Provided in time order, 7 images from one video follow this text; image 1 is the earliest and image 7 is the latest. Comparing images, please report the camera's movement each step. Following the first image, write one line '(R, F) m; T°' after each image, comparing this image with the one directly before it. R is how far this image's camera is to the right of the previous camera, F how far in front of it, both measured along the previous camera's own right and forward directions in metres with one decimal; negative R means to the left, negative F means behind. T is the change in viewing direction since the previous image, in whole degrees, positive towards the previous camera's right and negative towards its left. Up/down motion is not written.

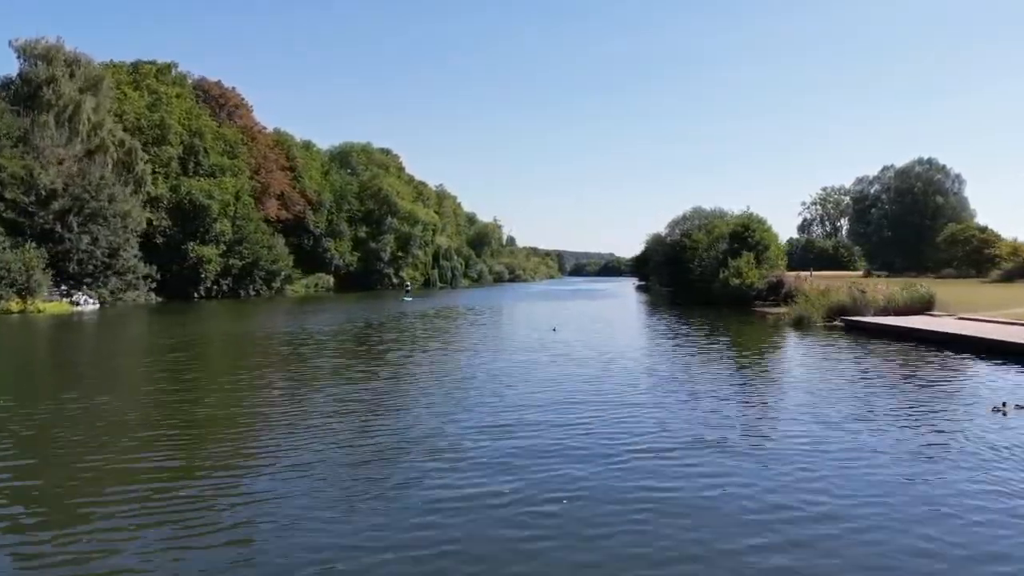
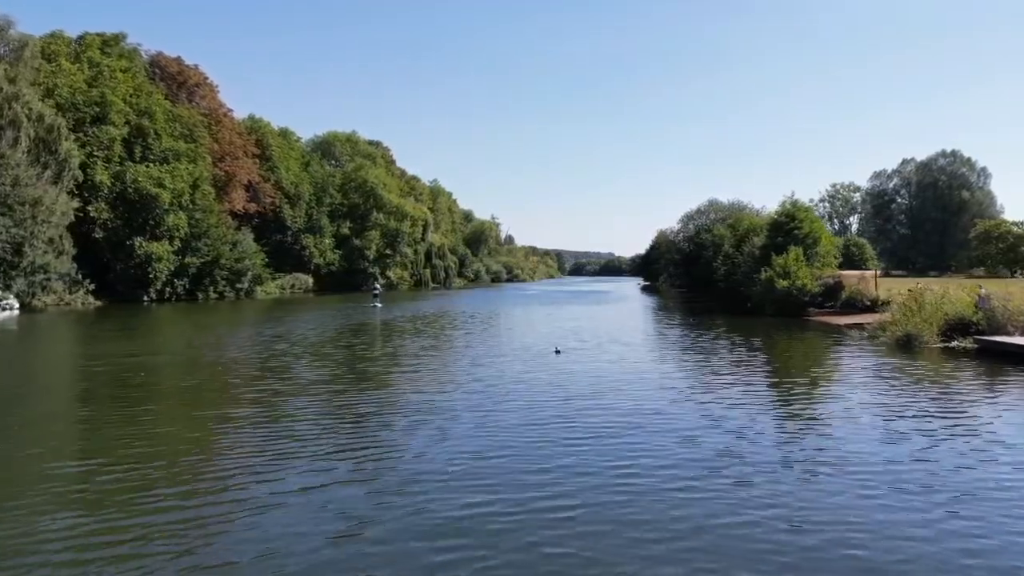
(+0.3, +8.3) m; 0°
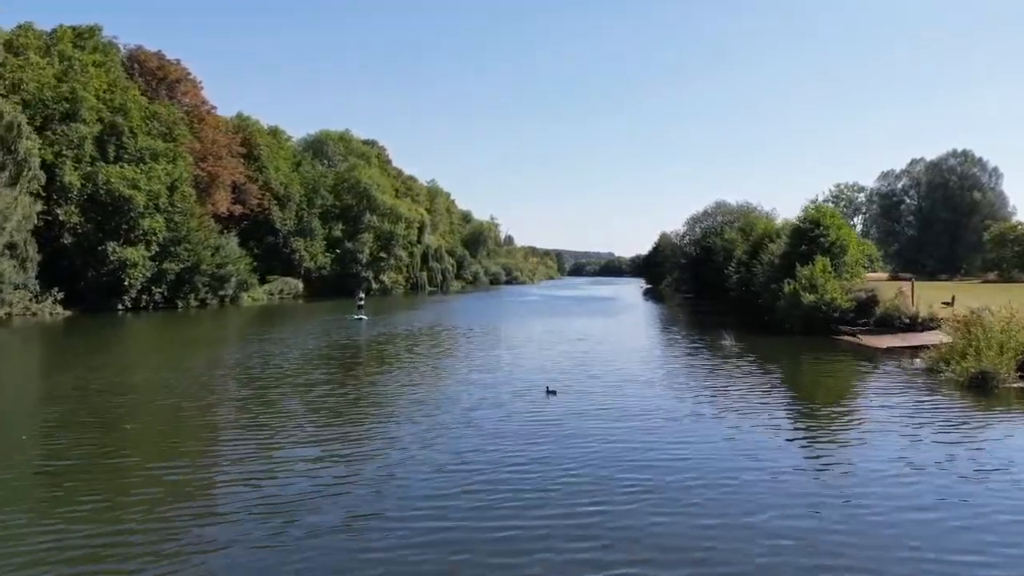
(+0.2, +3.5) m; 0°
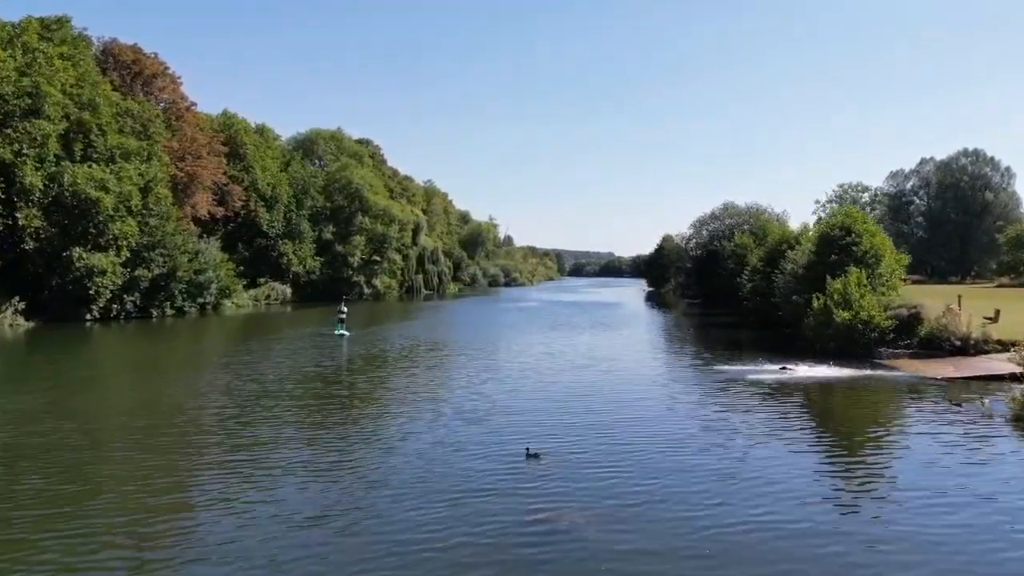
(+0.2, +3.6) m; 0°
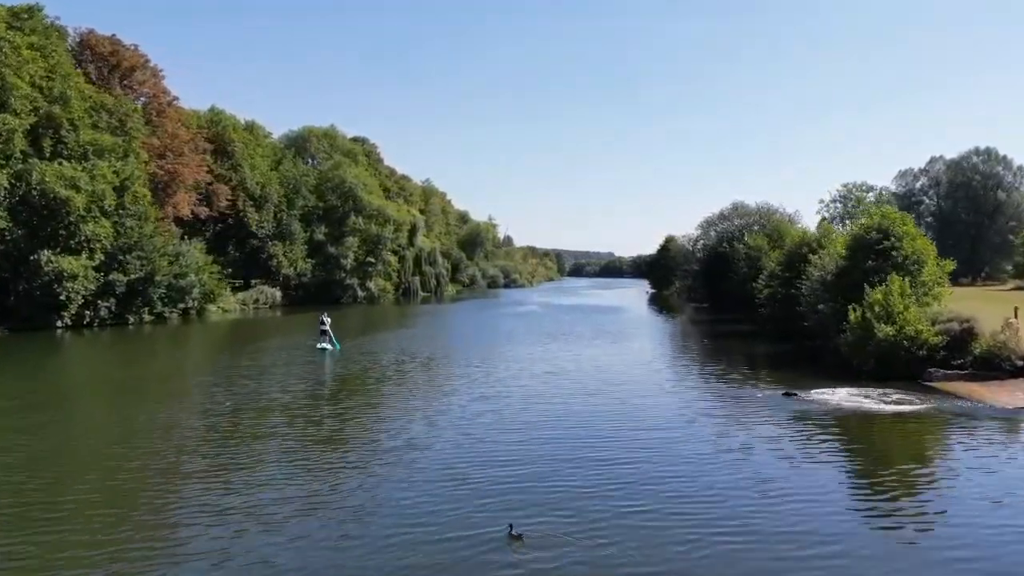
(+0.1, +3.2) m; 0°
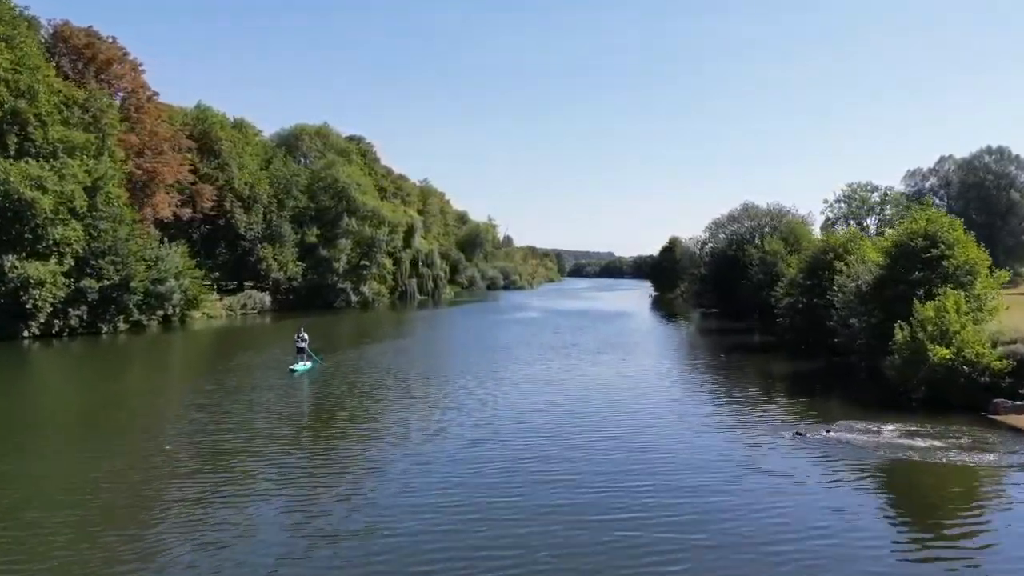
(+0.1, +3.2) m; 0°
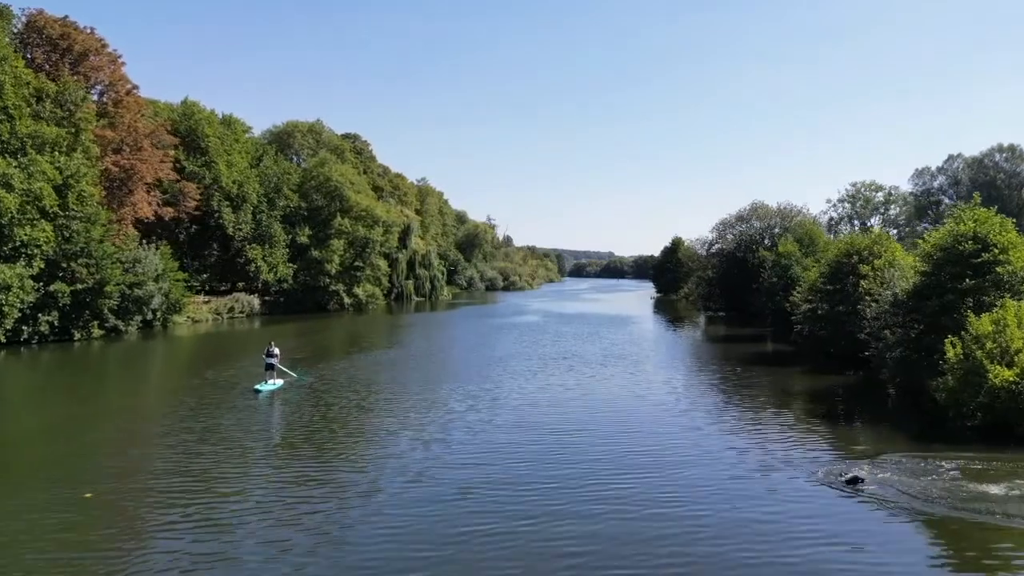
(+0.1, +2.8) m; 0°
